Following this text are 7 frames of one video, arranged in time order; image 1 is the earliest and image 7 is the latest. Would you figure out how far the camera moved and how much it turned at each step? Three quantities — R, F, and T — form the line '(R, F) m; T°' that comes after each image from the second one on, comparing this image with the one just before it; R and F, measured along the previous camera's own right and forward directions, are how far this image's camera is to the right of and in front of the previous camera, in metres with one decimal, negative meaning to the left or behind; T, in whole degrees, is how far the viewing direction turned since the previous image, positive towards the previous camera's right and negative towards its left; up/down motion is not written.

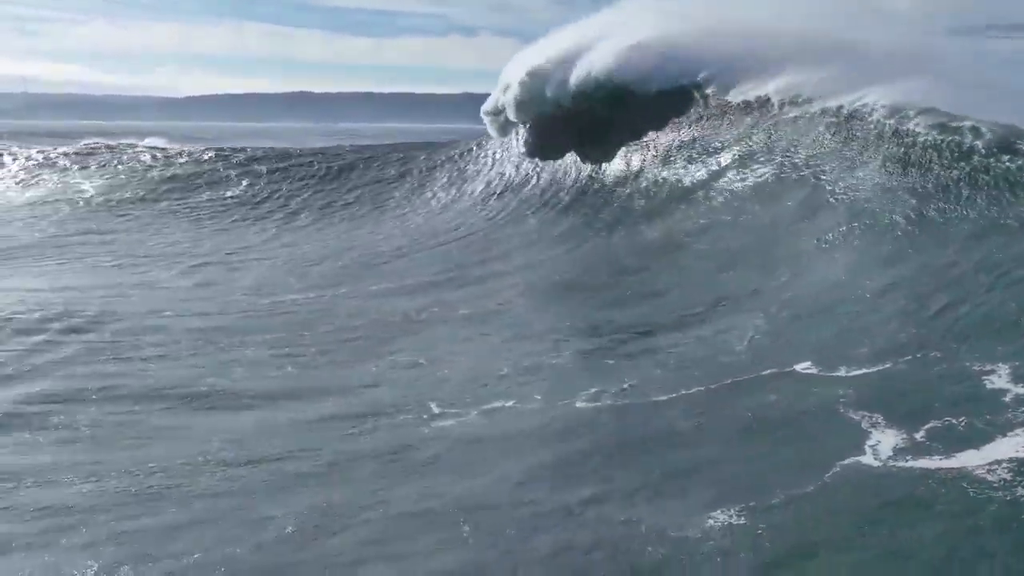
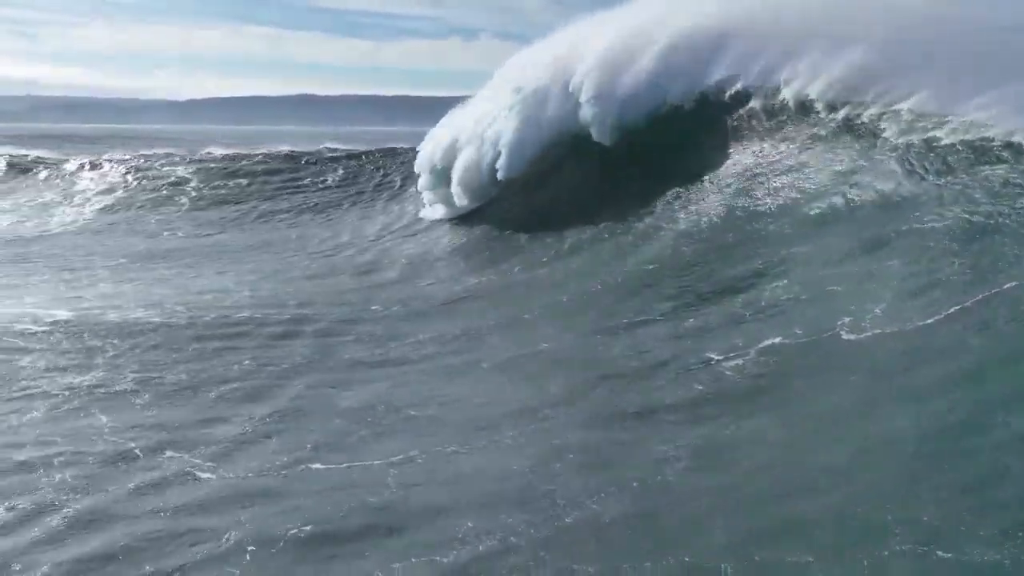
(-7.1, -1.3) m; +7°
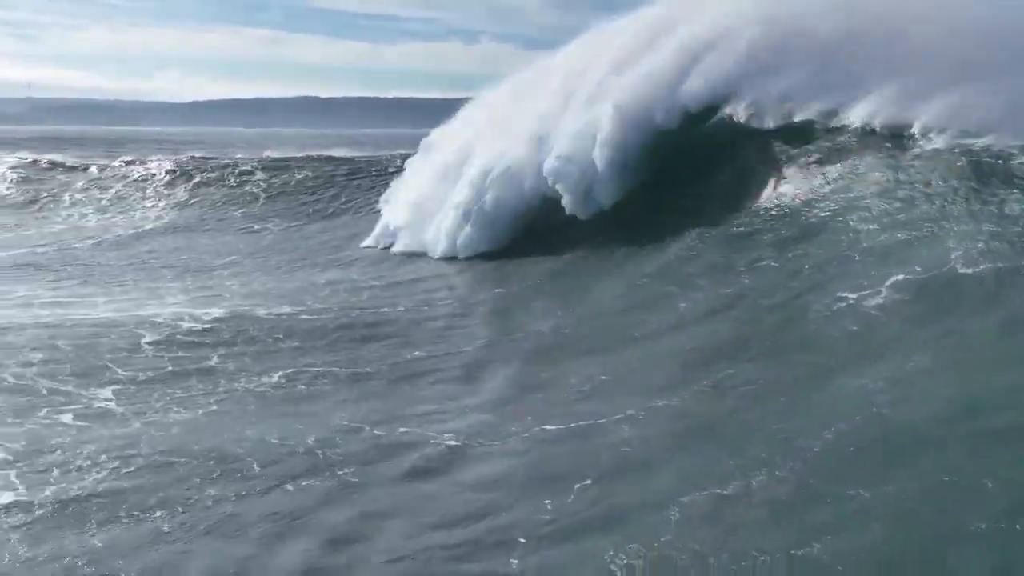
(-4.6, -1.1) m; +4°
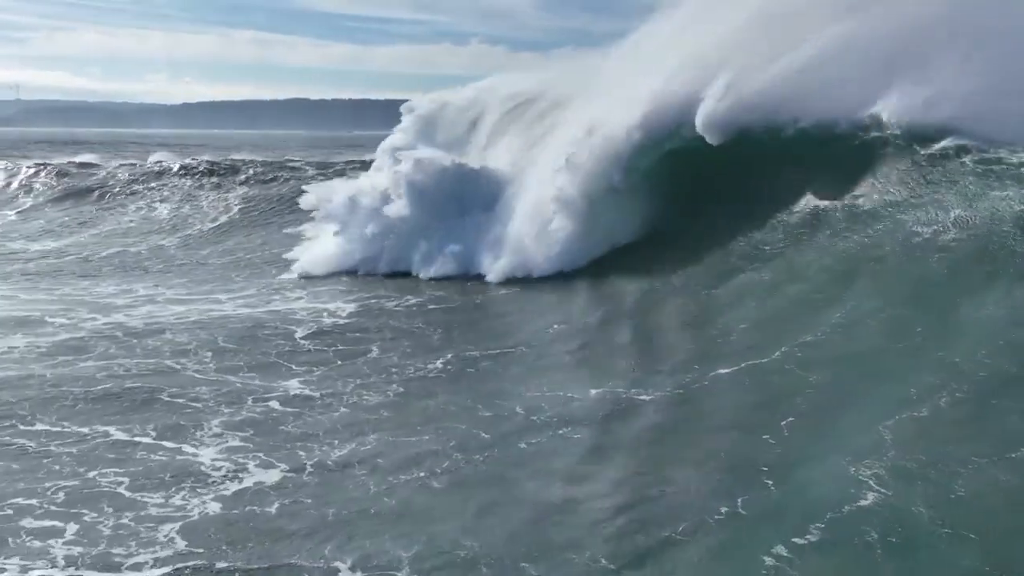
(-4.6, -1.6) m; +5°
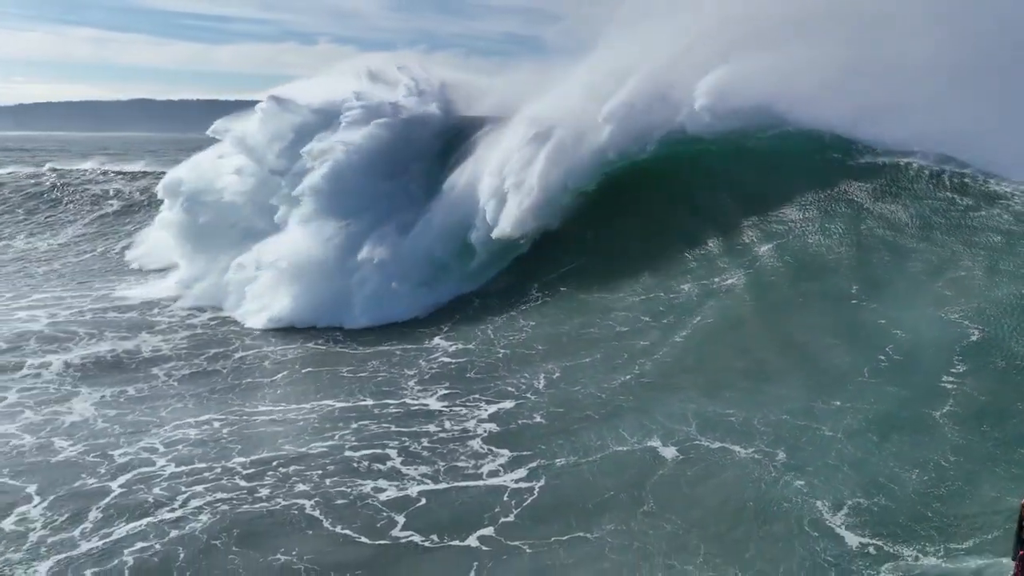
(-7.5, -0.9) m; +17°
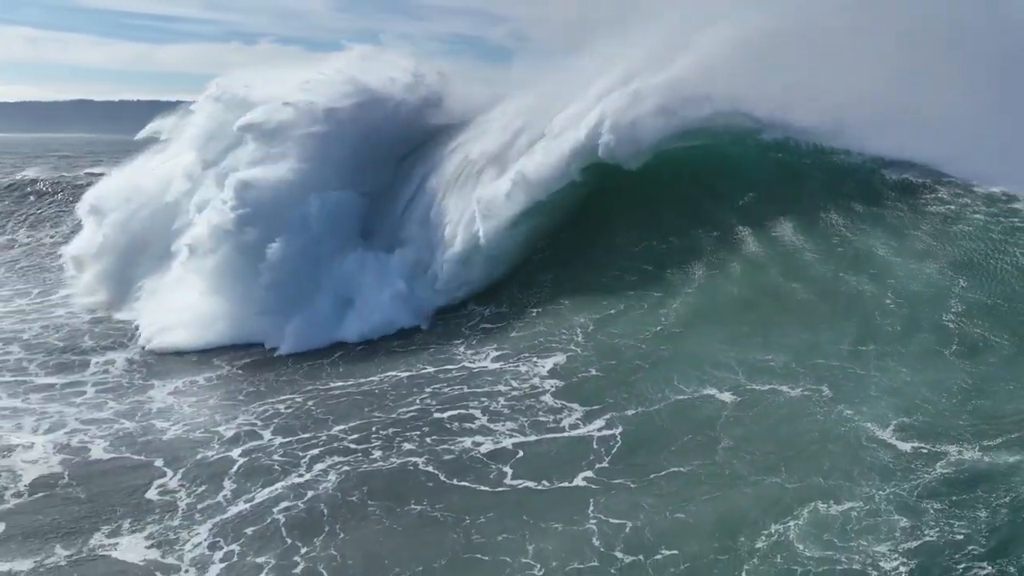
(-2.2, -0.6) m; +5°
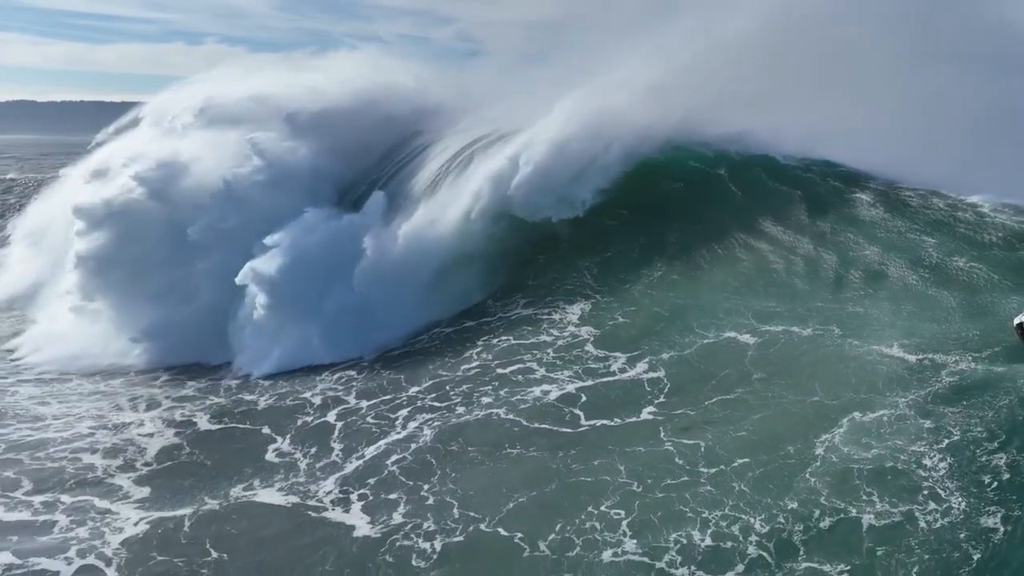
(-1.9, -0.8) m; +5°
